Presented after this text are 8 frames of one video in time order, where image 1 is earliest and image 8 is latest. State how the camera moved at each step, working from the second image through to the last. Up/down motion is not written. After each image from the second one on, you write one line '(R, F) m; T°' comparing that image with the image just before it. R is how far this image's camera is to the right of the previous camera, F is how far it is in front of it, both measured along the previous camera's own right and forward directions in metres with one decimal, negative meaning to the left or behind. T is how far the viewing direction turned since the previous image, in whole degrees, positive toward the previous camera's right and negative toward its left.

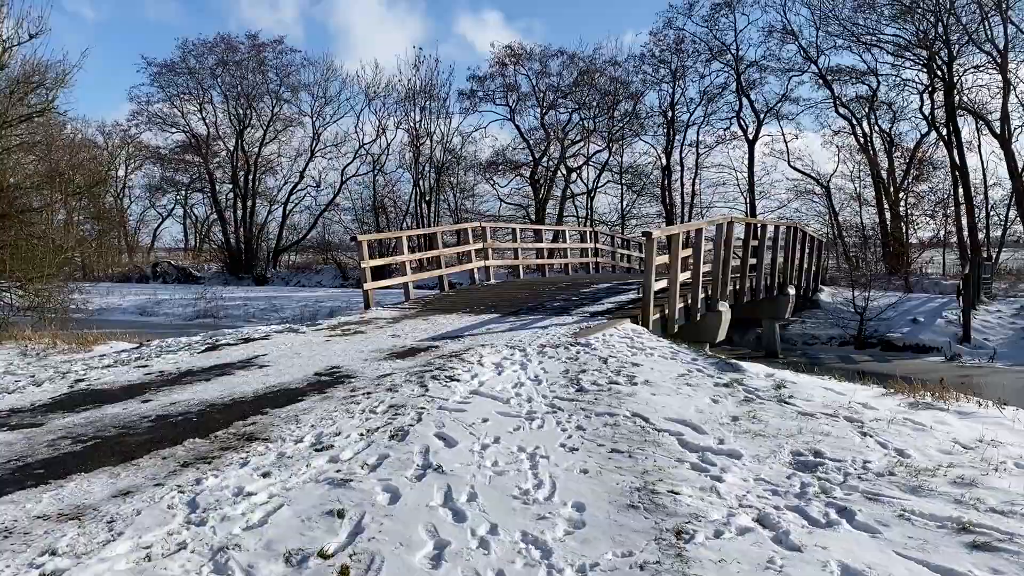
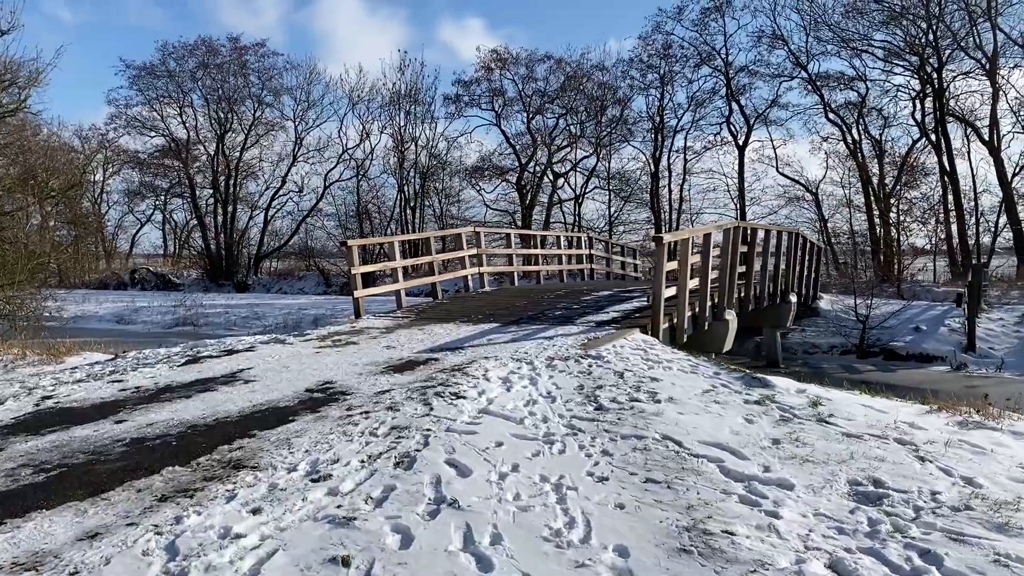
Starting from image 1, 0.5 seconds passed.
(-0.2, +0.5) m; +1°
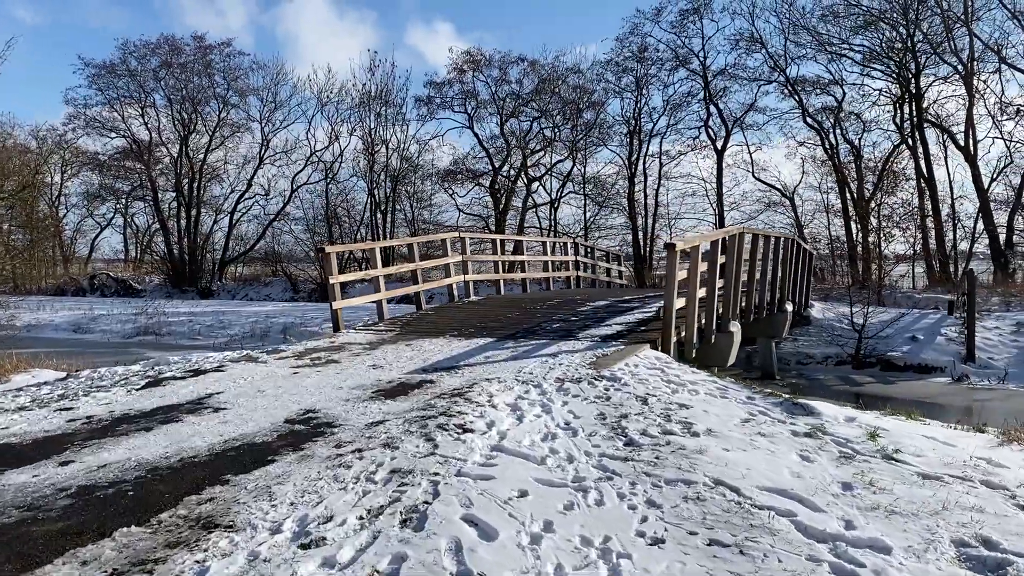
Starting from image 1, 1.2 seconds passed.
(-0.2, +0.7) m; +2°
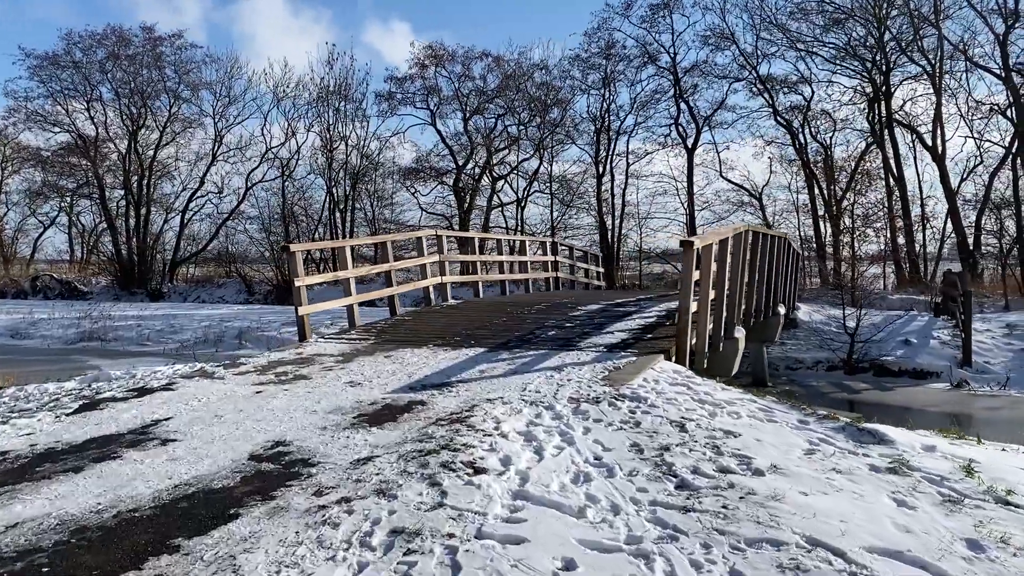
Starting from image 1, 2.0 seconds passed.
(-0.3, +0.9) m; +3°
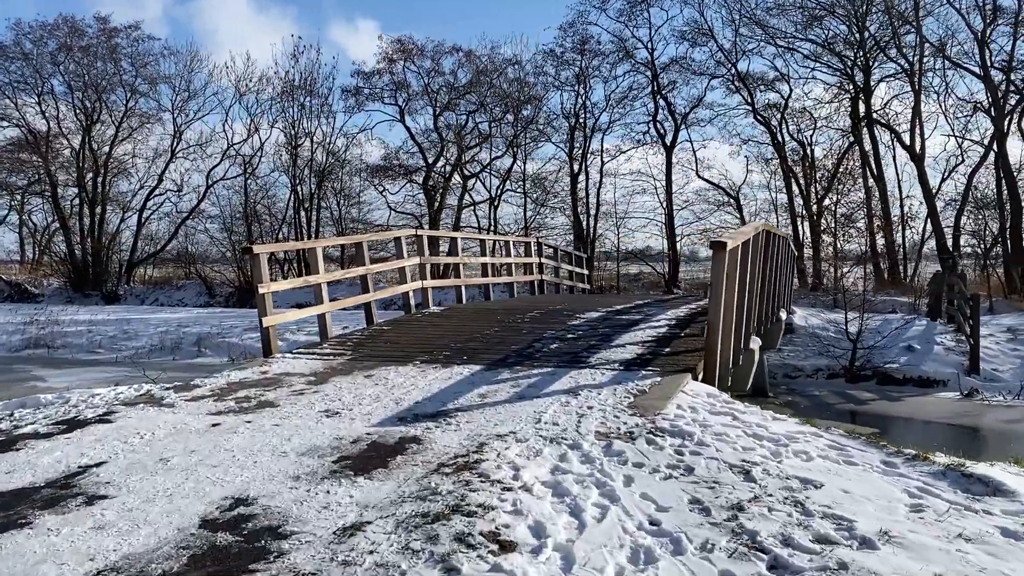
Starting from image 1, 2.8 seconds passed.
(-0.2, +0.9) m; +2°
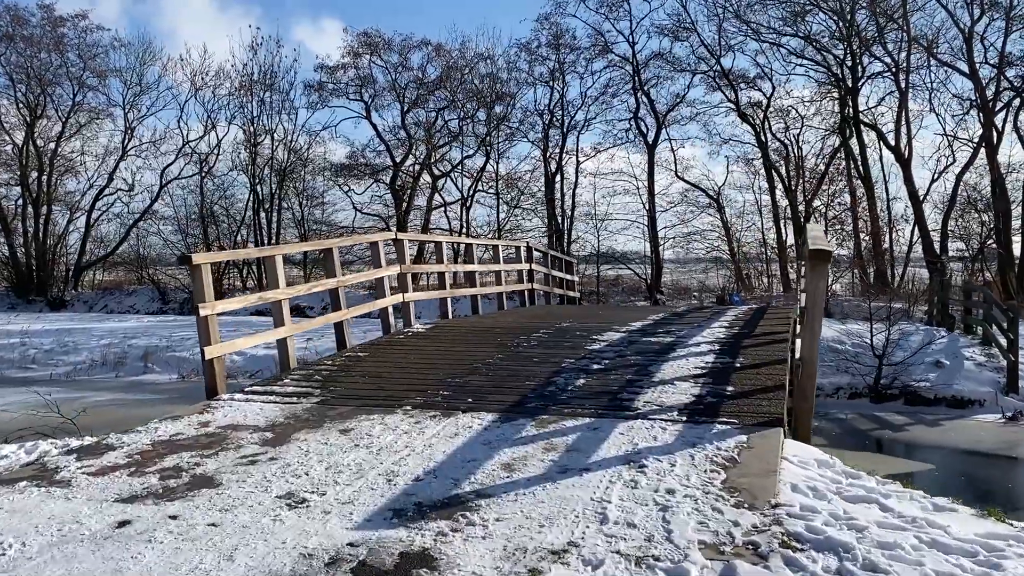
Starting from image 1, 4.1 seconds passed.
(-0.3, +1.4) m; +2°
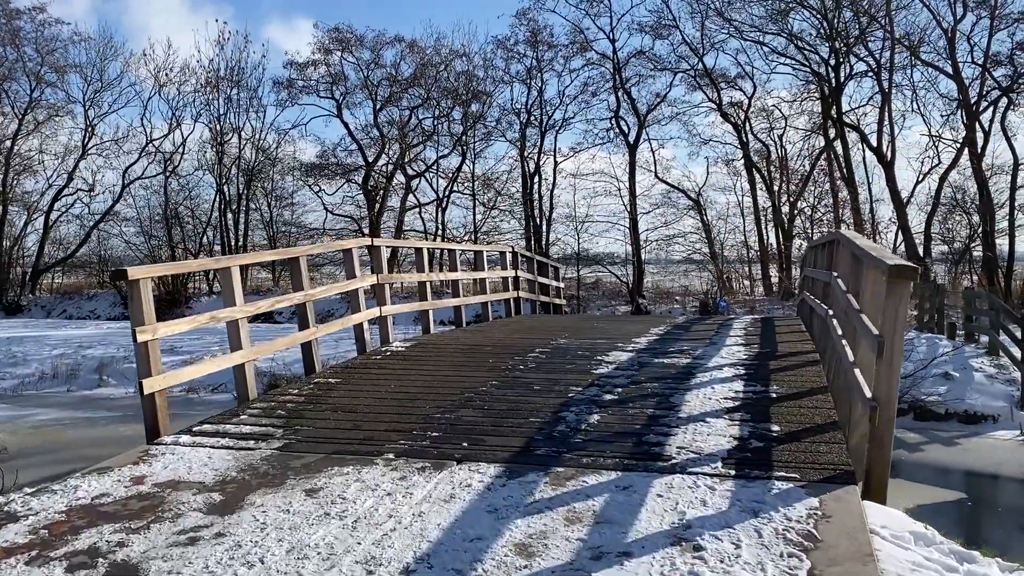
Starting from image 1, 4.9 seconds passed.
(-0.1, +0.8) m; +2°
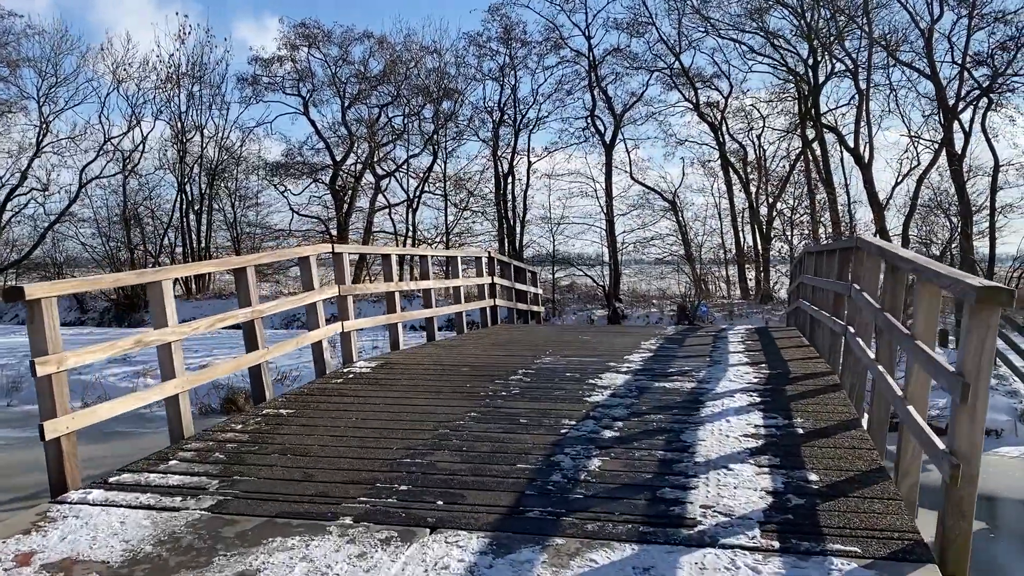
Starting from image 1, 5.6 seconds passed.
(-0.1, +0.7) m; +2°
